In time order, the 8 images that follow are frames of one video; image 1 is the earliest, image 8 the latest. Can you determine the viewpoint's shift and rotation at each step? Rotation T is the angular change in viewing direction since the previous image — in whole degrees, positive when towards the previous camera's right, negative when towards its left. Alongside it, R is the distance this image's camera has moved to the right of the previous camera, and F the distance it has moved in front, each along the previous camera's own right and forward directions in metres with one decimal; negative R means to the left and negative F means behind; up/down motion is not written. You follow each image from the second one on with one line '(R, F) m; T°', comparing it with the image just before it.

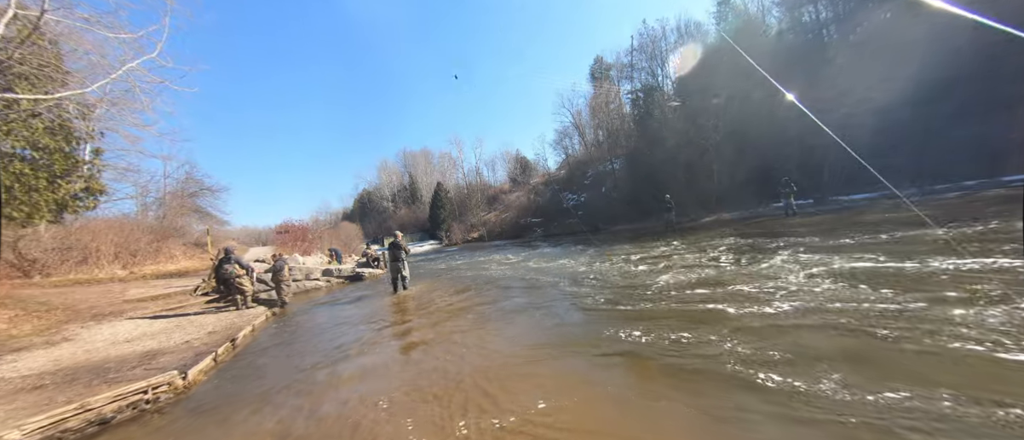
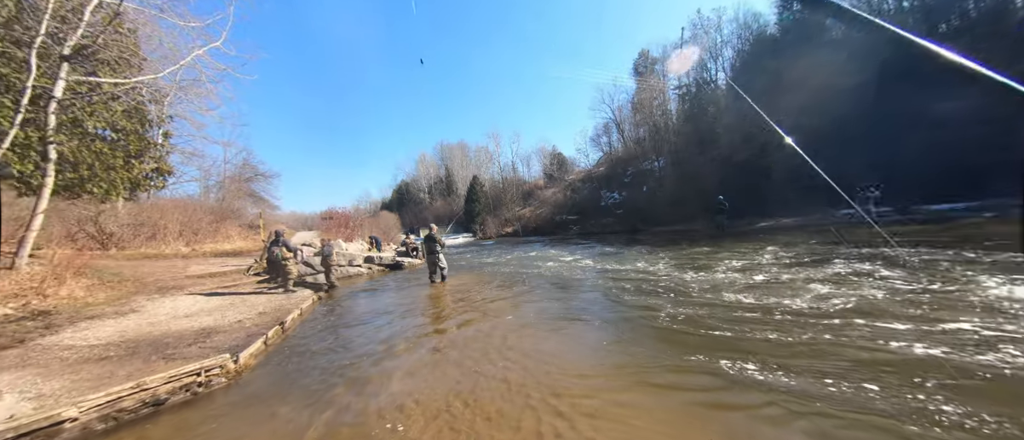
(-0.5, +0.5) m; -5°
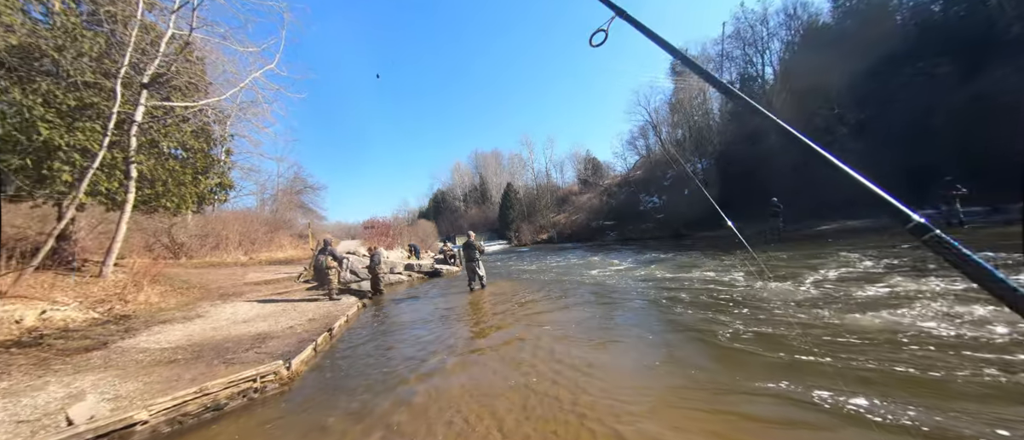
(-0.2, +0.2) m; -6°
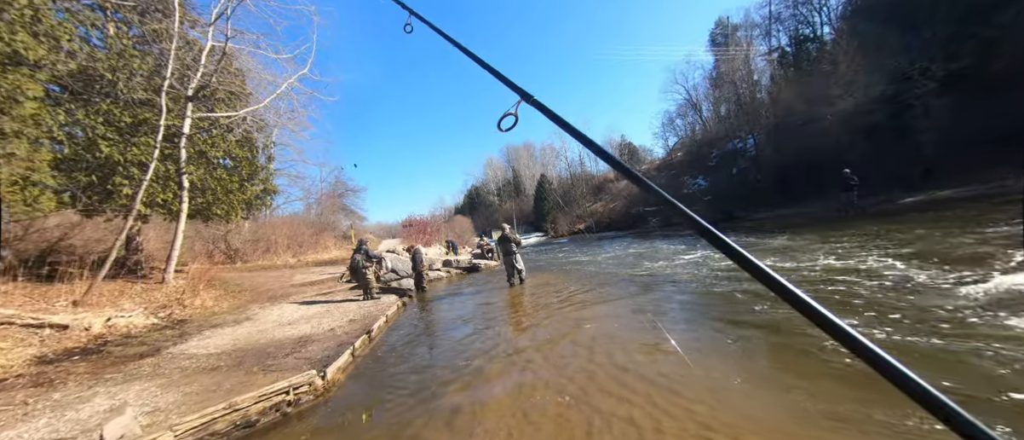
(-0.1, +0.6) m; -6°
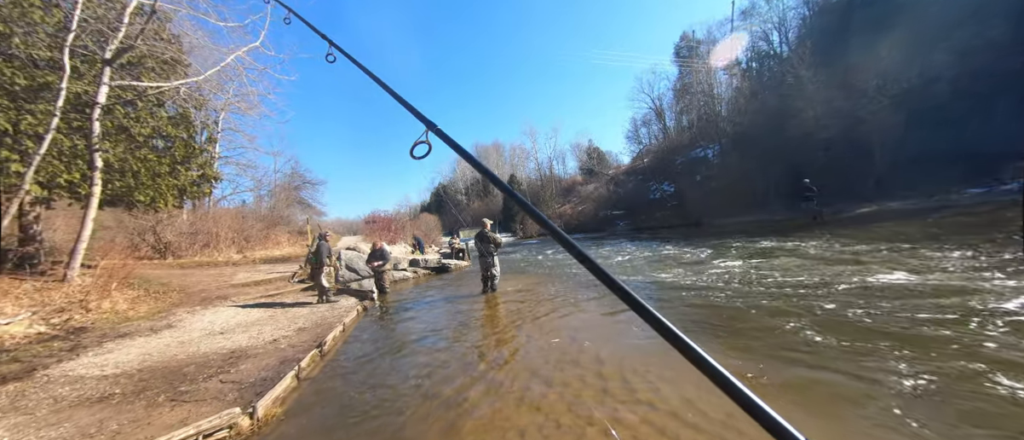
(-0.2, +0.6) m; +6°
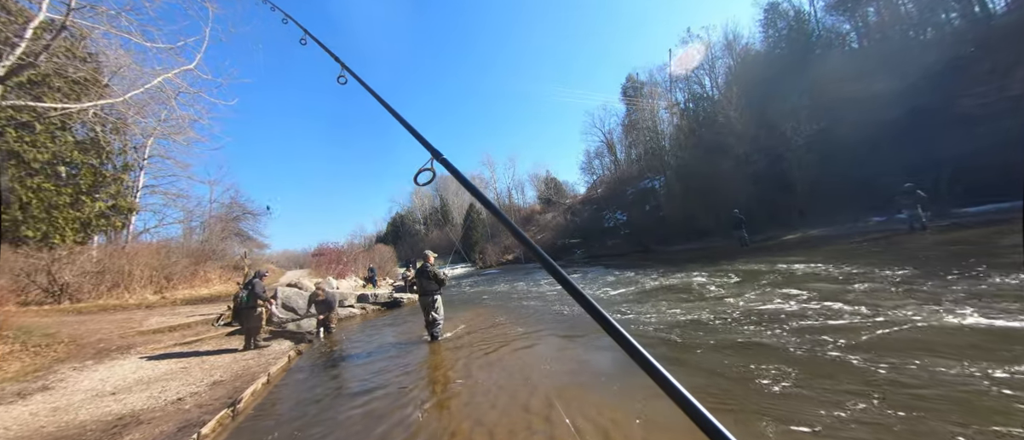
(+0.2, 0.0) m; +7°
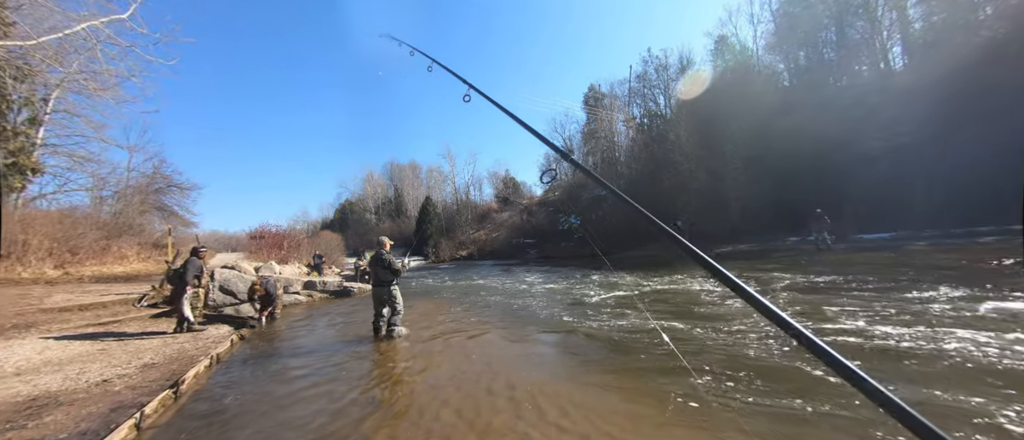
(-0.2, -0.3) m; +8°
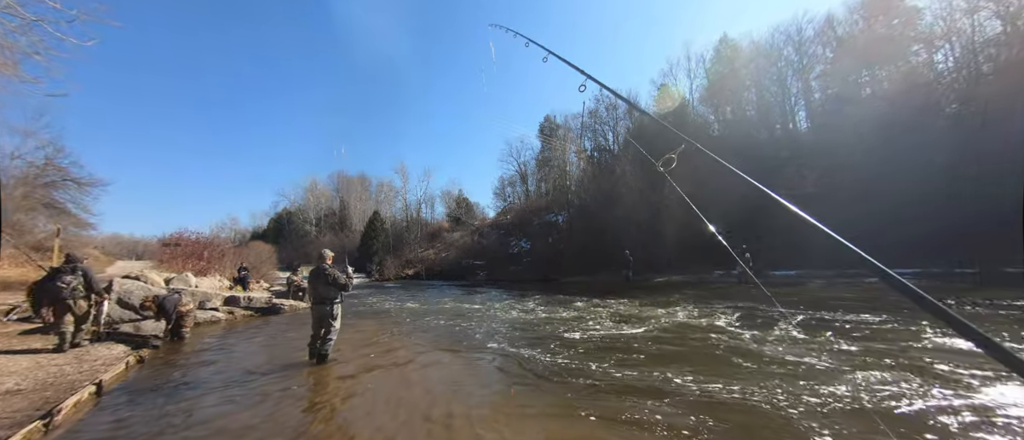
(+0.1, -0.2) m; +8°
